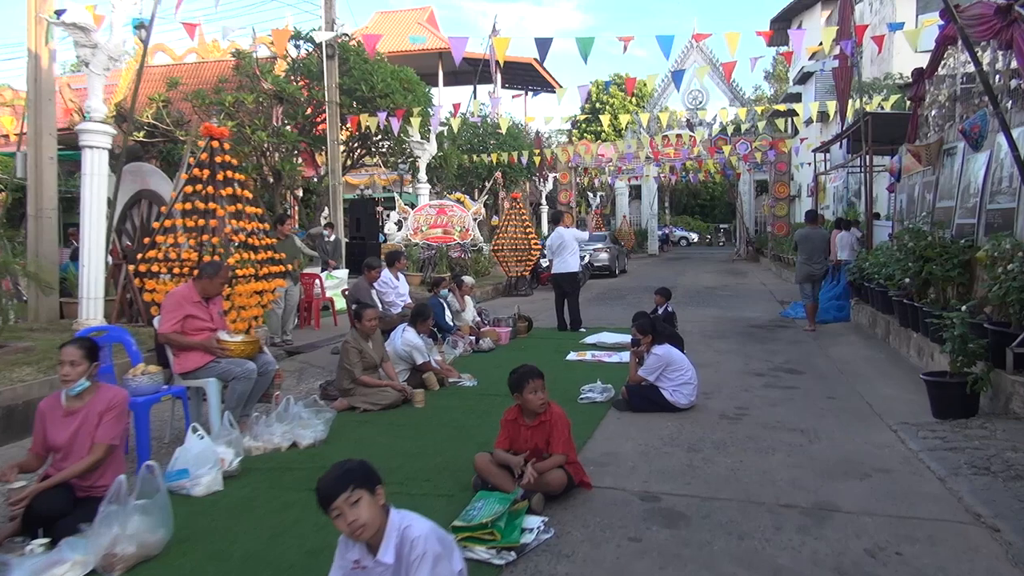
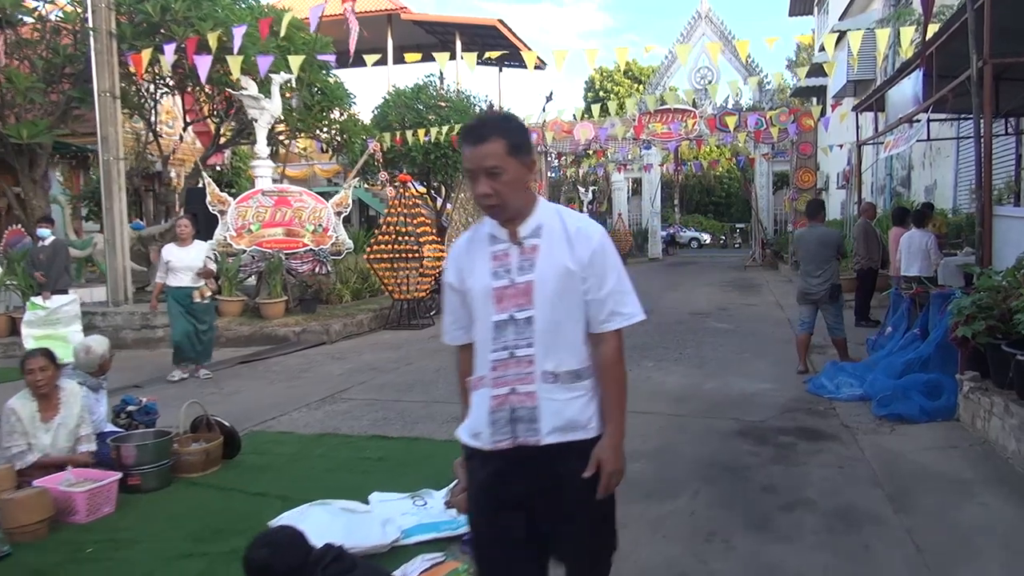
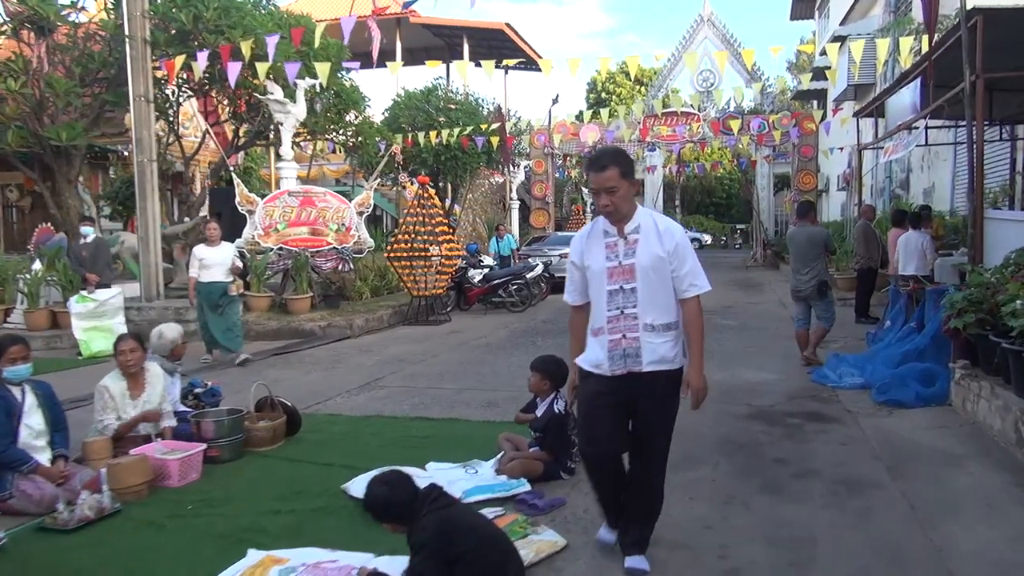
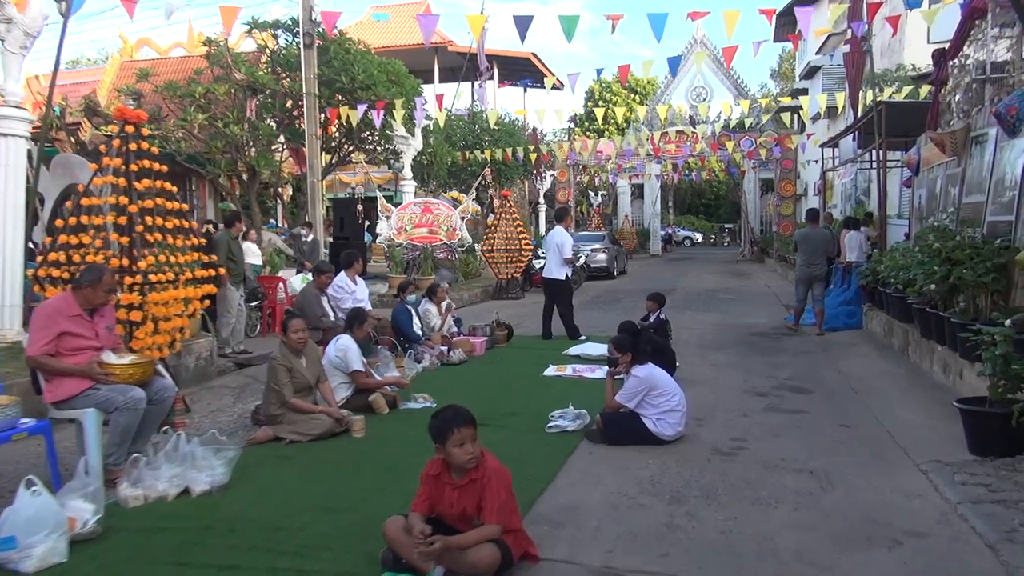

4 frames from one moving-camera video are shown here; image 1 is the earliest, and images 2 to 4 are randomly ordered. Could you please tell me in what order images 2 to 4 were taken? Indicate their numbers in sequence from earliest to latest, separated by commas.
4, 3, 2
